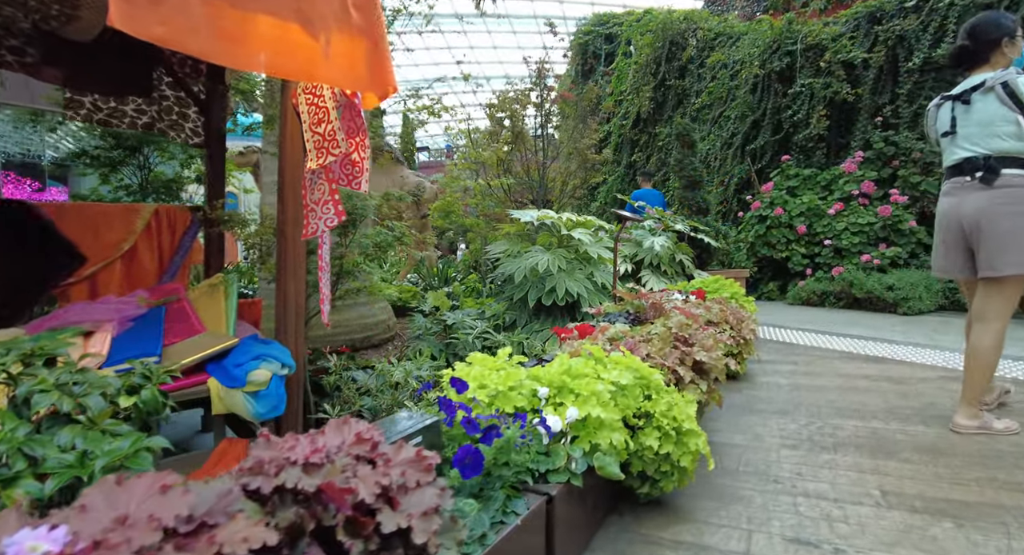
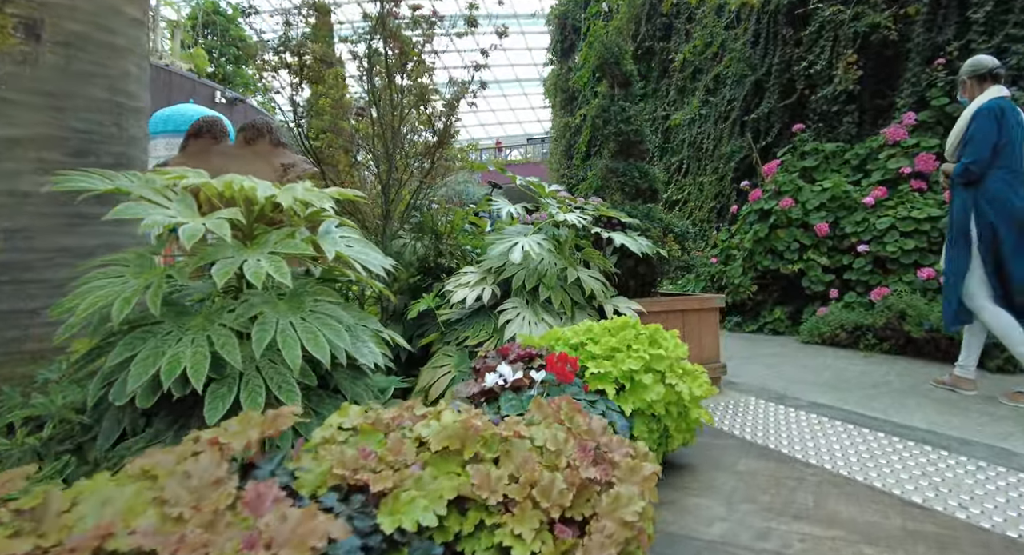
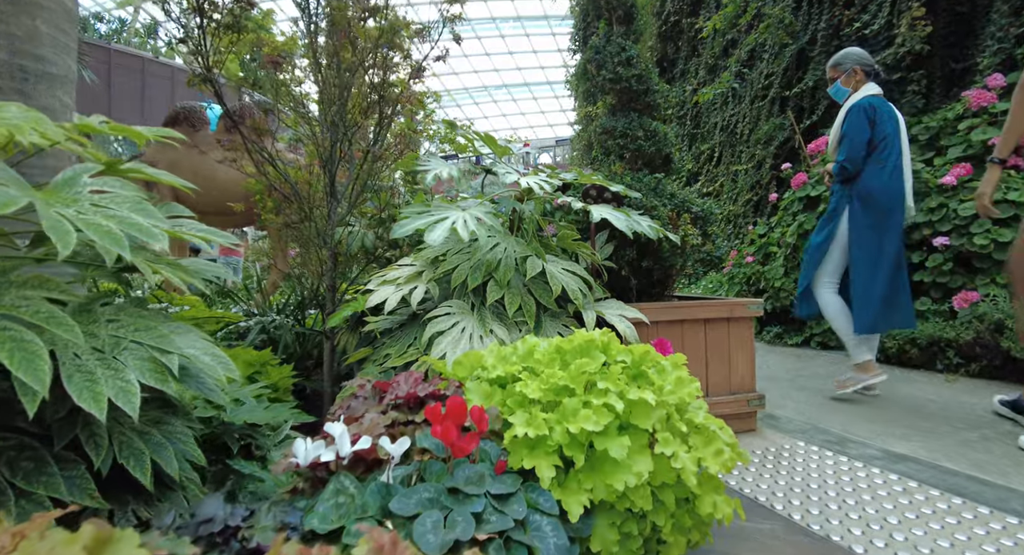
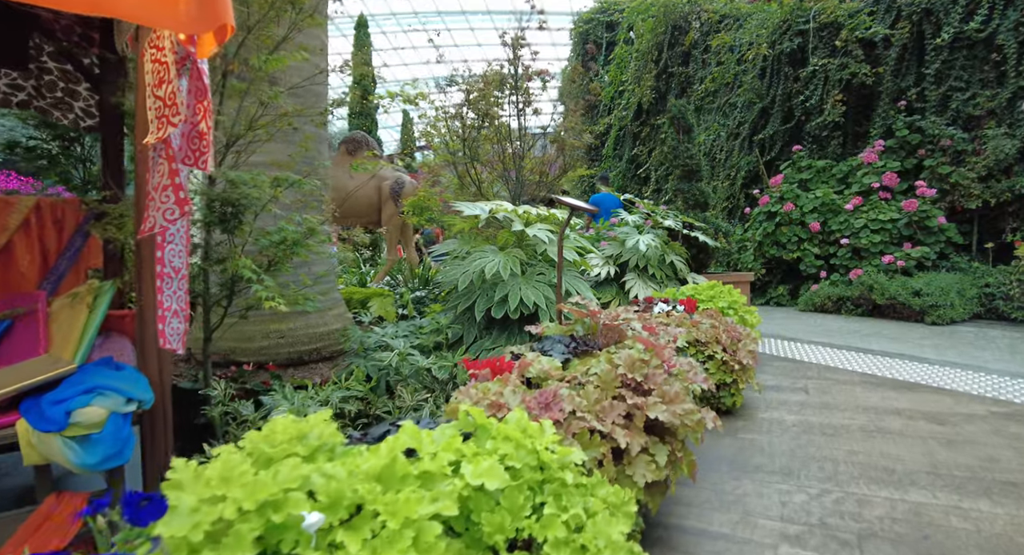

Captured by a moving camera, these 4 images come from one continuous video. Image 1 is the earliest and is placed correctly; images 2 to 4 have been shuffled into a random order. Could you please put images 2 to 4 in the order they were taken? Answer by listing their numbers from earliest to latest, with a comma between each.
4, 2, 3
